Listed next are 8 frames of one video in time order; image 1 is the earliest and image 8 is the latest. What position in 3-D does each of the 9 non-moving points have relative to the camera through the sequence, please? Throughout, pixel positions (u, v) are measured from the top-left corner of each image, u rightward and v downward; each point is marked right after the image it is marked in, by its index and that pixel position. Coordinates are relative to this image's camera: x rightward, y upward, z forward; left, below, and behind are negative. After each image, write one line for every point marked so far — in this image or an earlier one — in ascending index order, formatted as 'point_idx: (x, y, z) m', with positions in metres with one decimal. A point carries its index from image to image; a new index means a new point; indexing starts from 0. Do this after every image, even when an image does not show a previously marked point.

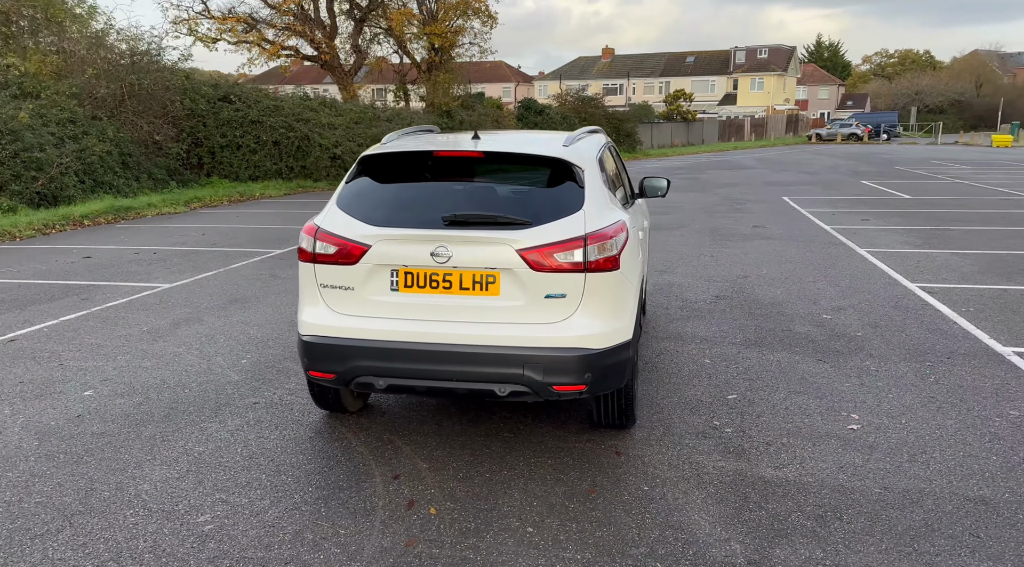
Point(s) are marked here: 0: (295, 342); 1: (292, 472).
0: (-1.7, -0.5, +6.2) m
1: (-1.0, -0.9, +3.7) m
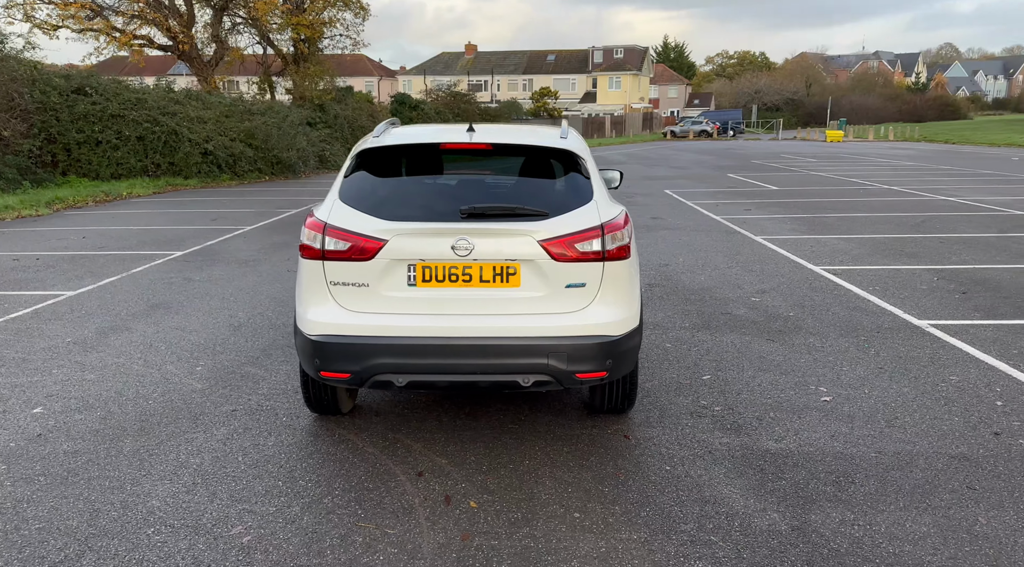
0: (-2.0, -0.5, +5.9) m
1: (-0.9, -0.9, +3.6) m
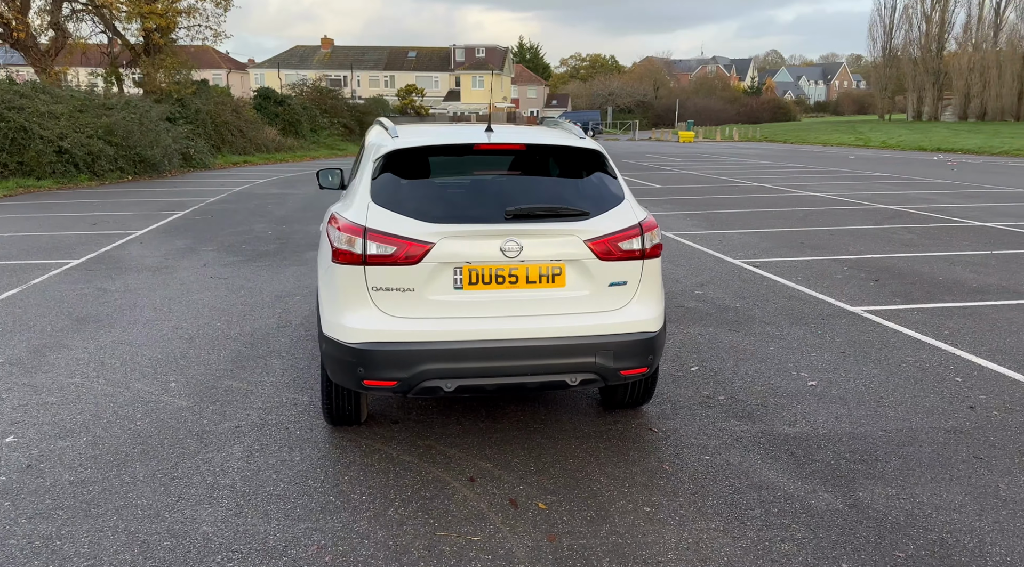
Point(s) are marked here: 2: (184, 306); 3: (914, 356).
0: (-2.2, -0.5, +5.6) m
1: (-0.7, -0.9, +3.4) m
2: (-3.2, -0.2, +7.5) m
3: (+2.9, -0.5, +5.7) m
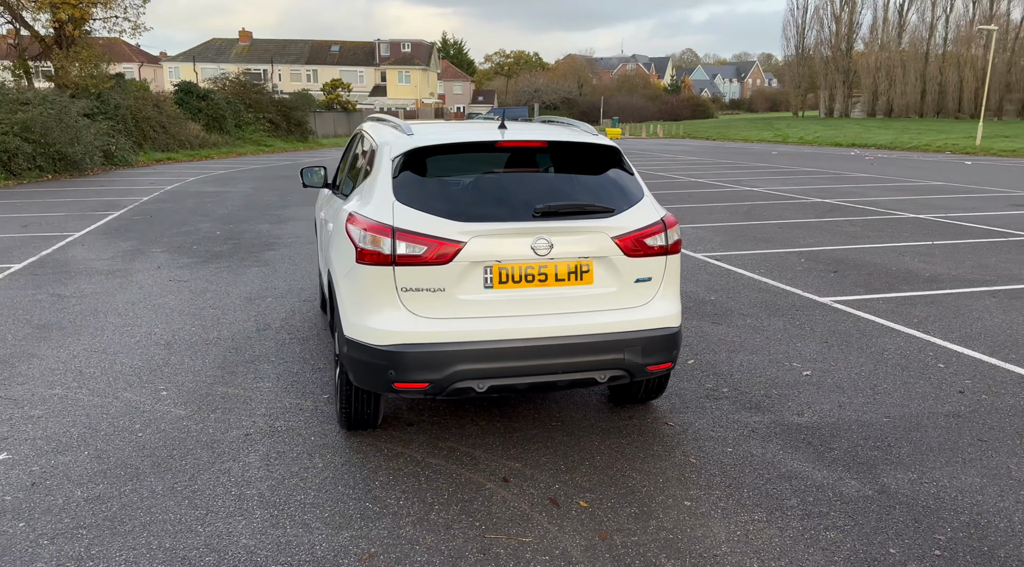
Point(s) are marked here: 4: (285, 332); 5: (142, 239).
0: (-2.2, -0.6, +5.4) m
1: (-0.5, -0.9, +3.4) m
2: (-3.4, -0.2, +7.2) m
3: (+2.9, -0.5, +5.9) m
4: (-1.8, -0.4, +6.3) m
5: (-6.1, +0.7, +12.9) m
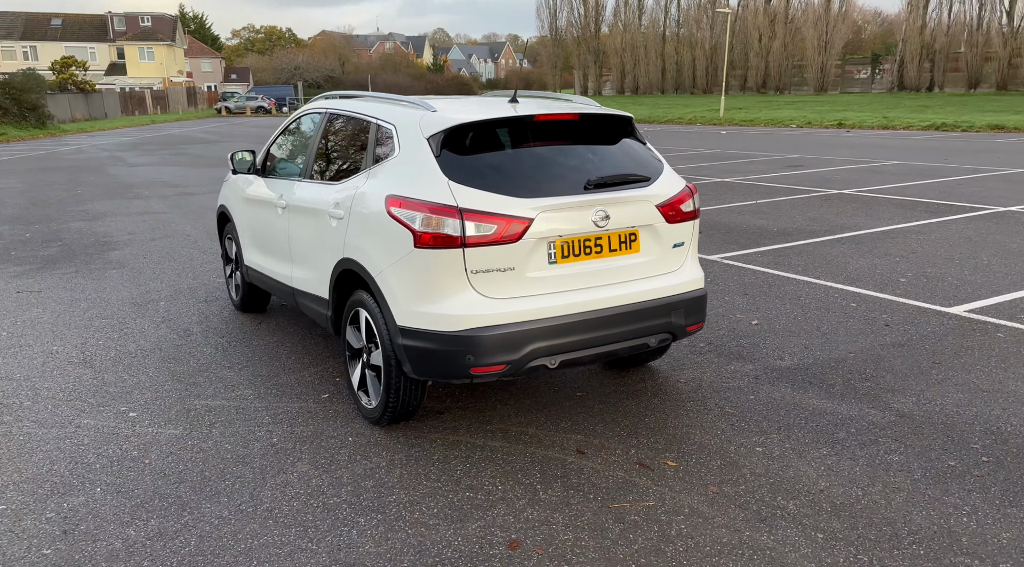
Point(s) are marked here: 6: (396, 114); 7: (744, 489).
0: (-2.3, -0.6, +4.8) m
1: (-0.1, -0.8, +3.3) m
2: (-3.9, -0.3, +6.2) m
3: (+2.5, -0.1, +6.6) m
4: (-2.2, -0.4, +5.7) m
5: (-8.1, +0.5, +10.9) m
6: (-0.6, +0.8, +3.9) m
7: (+1.0, -0.8, +3.2) m
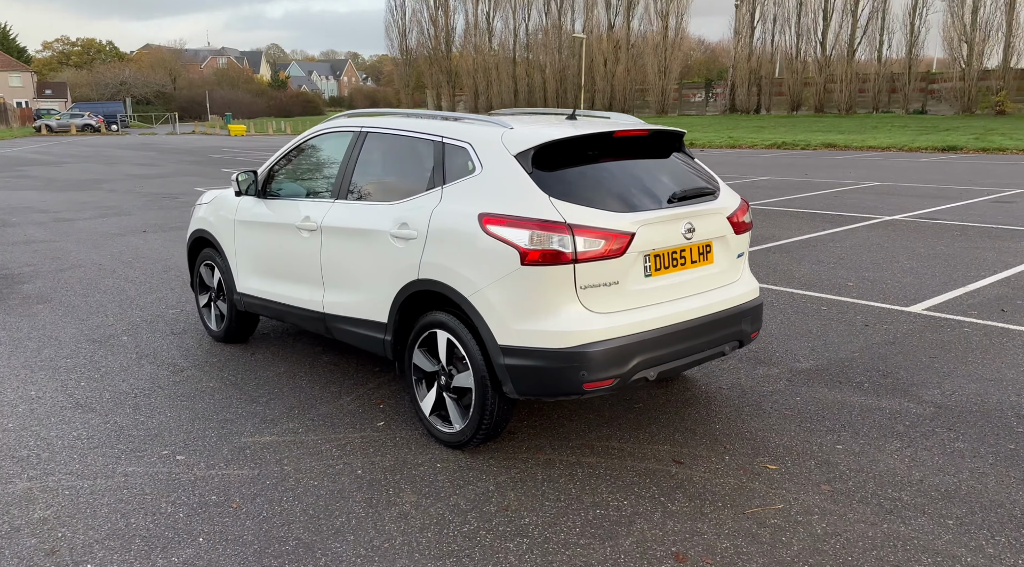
0: (-2.0, -0.8, +4.4) m
1: (+0.4, -0.9, +3.3) m
2: (-3.9, -0.6, +5.5) m
3: (+2.4, -0.1, +7.0) m
4: (-2.1, -0.6, +5.3) m
5: (-8.8, 0.0, +9.5) m
6: (-0.2, +0.7, +3.8) m
7: (+1.5, -0.9, +3.4) m
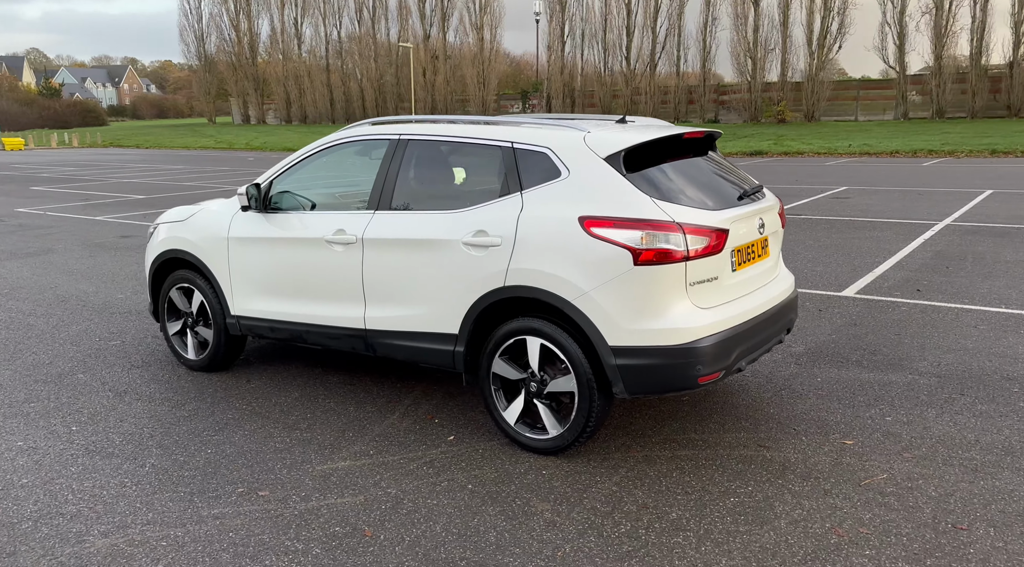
0: (-1.6, -0.9, +4.0) m
1: (+1.0, -0.9, +3.4) m
2: (-3.7, -0.9, +4.7) m
3: (+2.0, -0.1, +7.4) m
4: (-1.9, -0.7, +4.9) m
5: (-9.4, -0.6, +7.5) m
6: (+0.2, +0.7, +3.8) m
7: (+2.0, -0.8, +3.7) m
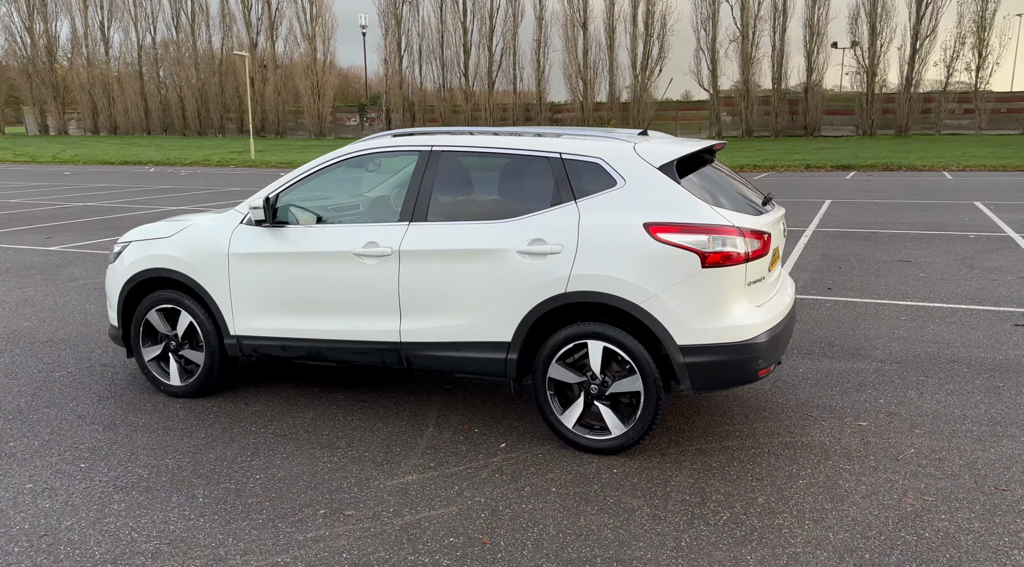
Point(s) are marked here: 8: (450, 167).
0: (-1.3, -1.0, +3.8) m
1: (+1.3, -0.9, +3.7) m
2: (-3.5, -1.0, +4.1) m
3: (+1.6, -0.1, +7.9) m
4: (-1.8, -0.8, +4.6) m
5: (-9.6, -1.0, +5.8) m
6: (+0.4, +0.7, +4.0) m
7: (+2.3, -0.8, +4.2) m
8: (-0.4, +0.6, +4.3) m
